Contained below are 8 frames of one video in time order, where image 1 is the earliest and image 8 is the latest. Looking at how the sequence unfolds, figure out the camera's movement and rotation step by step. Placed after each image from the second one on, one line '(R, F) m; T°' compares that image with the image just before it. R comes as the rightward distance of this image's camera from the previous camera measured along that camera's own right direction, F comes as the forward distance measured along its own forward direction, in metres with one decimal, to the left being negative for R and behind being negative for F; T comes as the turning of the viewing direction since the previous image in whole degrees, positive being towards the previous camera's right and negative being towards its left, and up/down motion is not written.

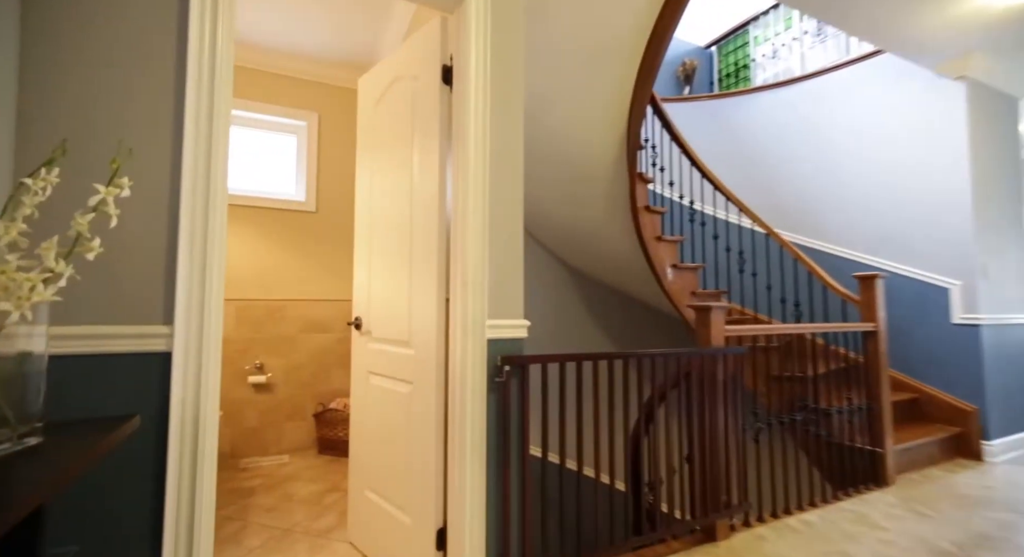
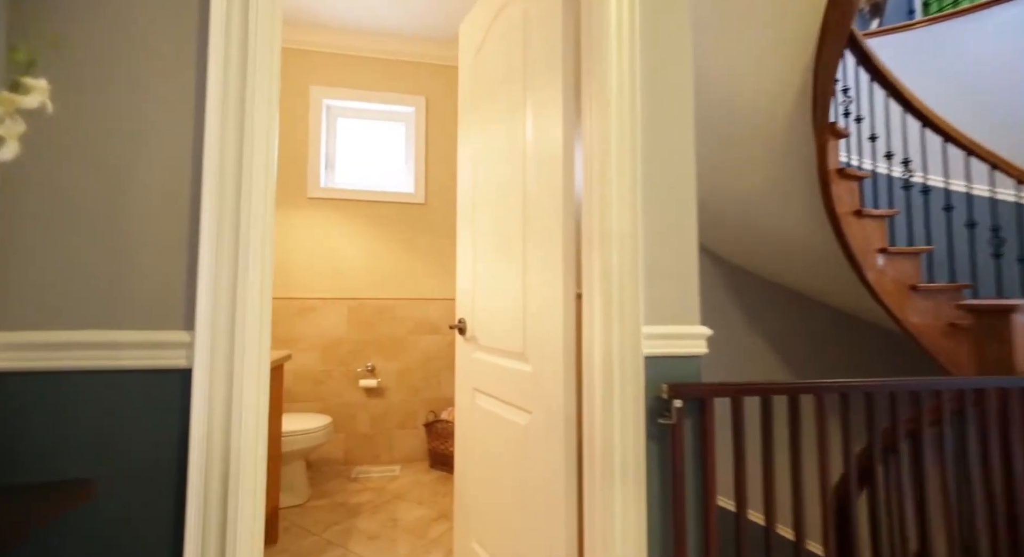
(-0.1, +0.5) m; -14°
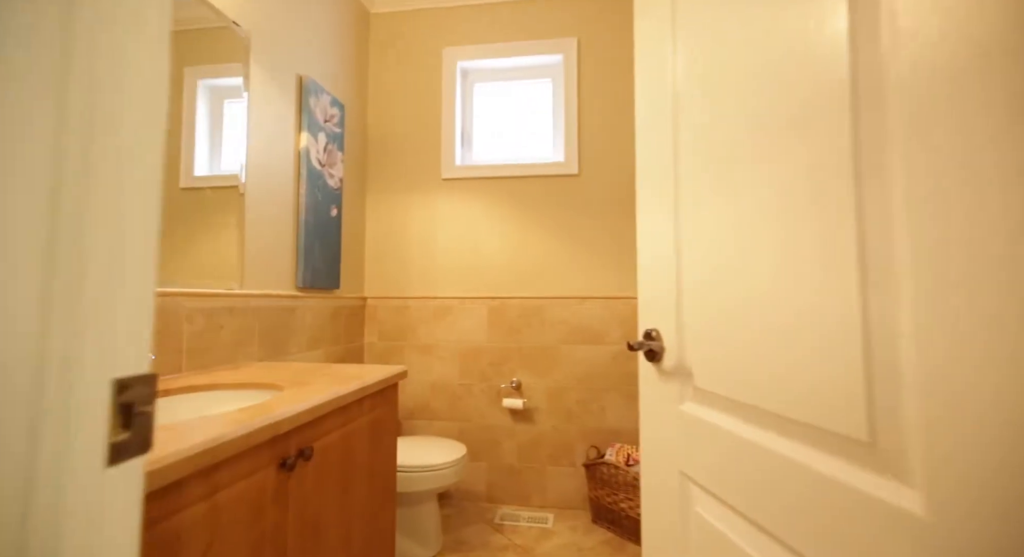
(-0.1, +0.7) m; -19°
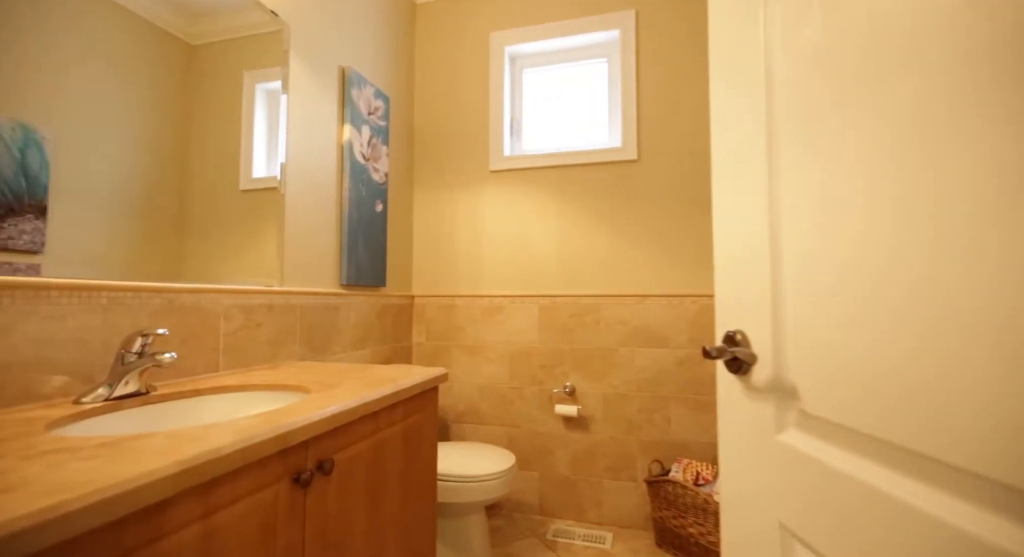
(0.0, +0.2) m; -7°
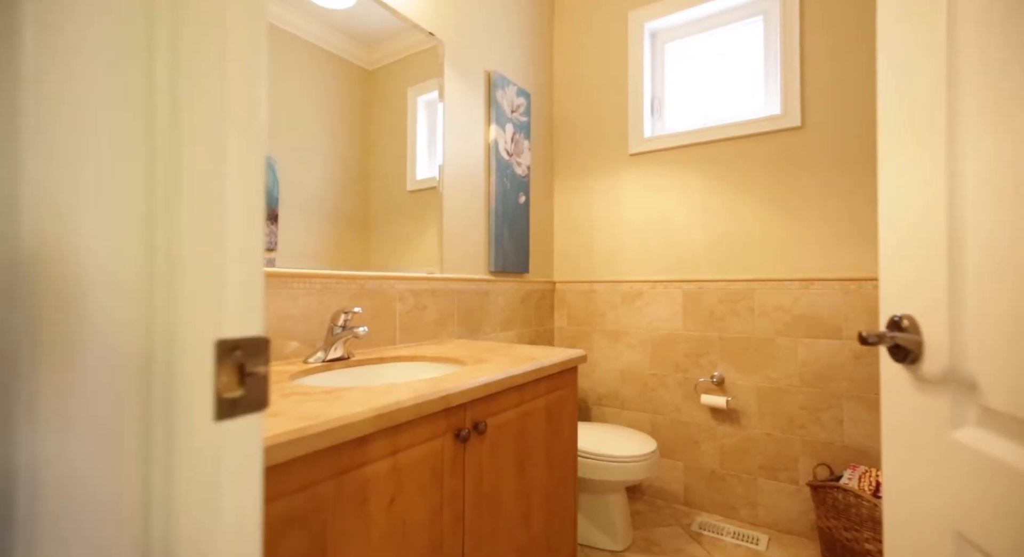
(0.0, -0.1) m; -17°
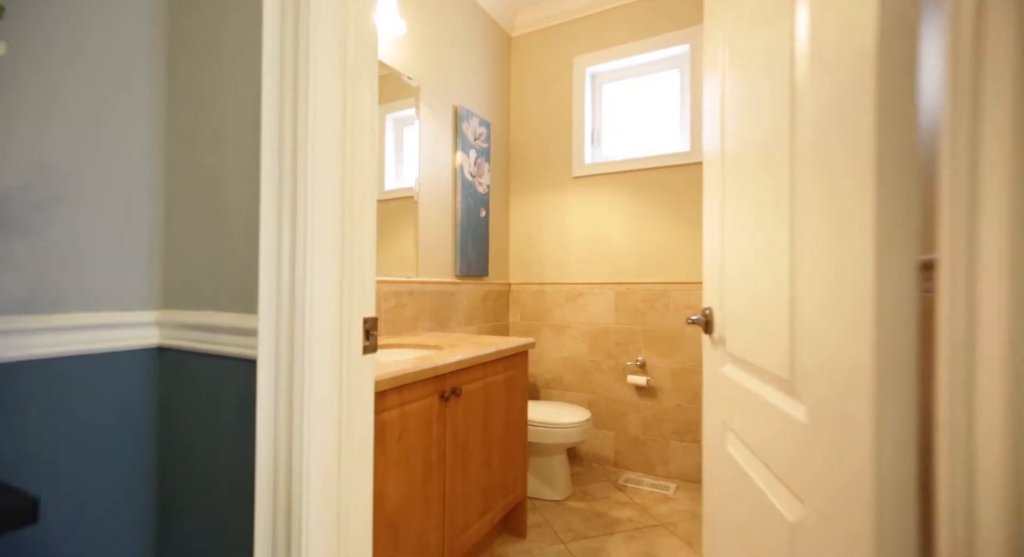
(0.0, -0.4) m; +6°
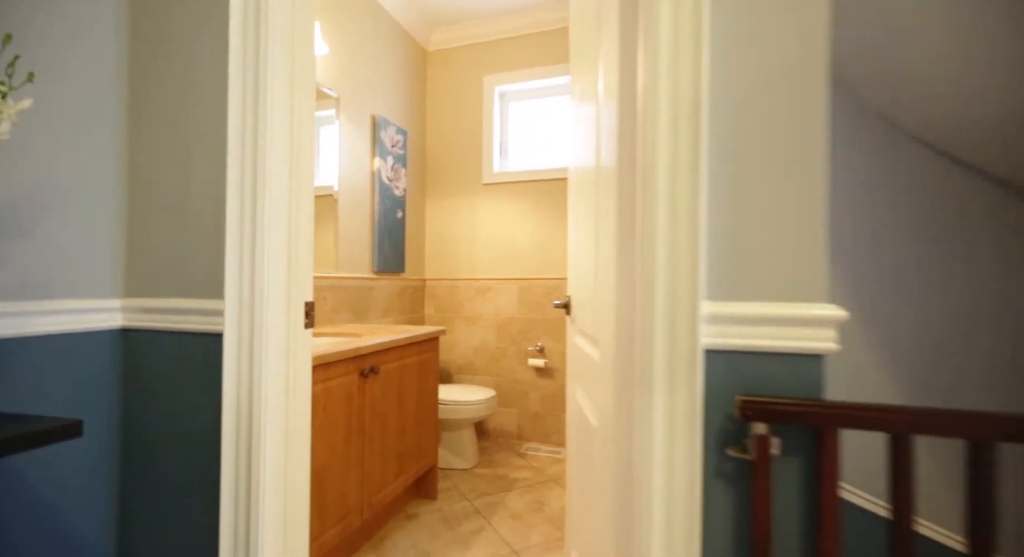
(0.0, -0.3) m; +10°
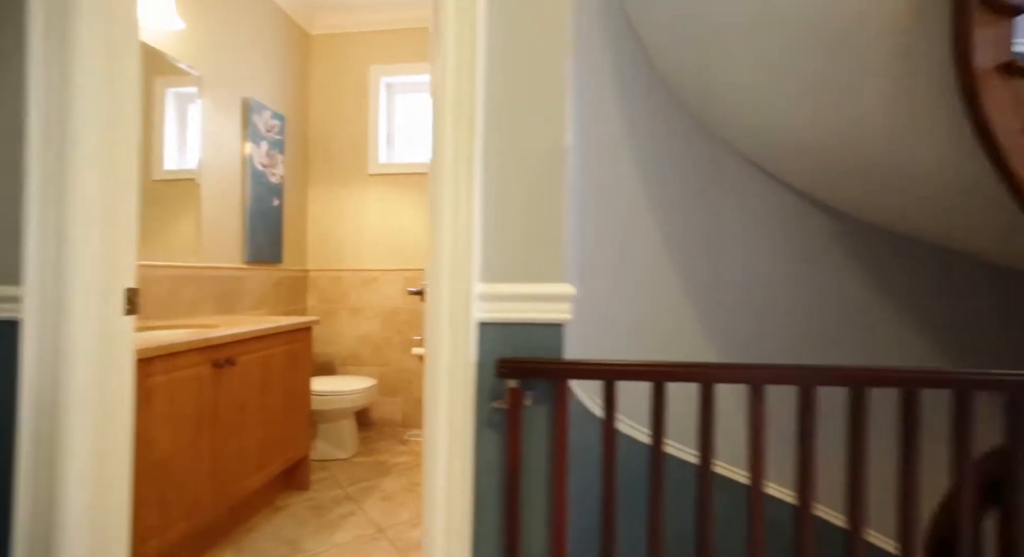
(+0.2, -0.1) m; +11°
